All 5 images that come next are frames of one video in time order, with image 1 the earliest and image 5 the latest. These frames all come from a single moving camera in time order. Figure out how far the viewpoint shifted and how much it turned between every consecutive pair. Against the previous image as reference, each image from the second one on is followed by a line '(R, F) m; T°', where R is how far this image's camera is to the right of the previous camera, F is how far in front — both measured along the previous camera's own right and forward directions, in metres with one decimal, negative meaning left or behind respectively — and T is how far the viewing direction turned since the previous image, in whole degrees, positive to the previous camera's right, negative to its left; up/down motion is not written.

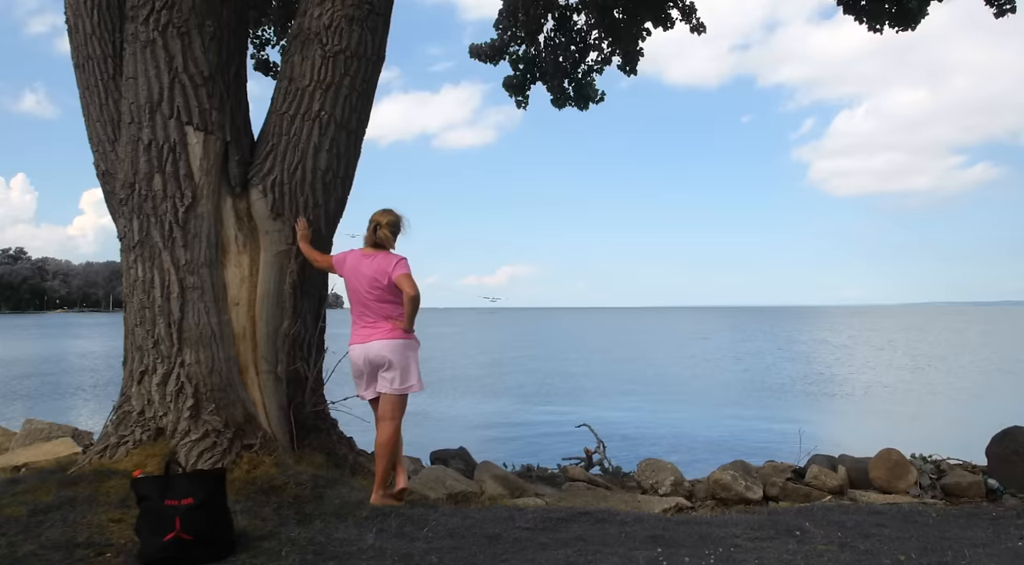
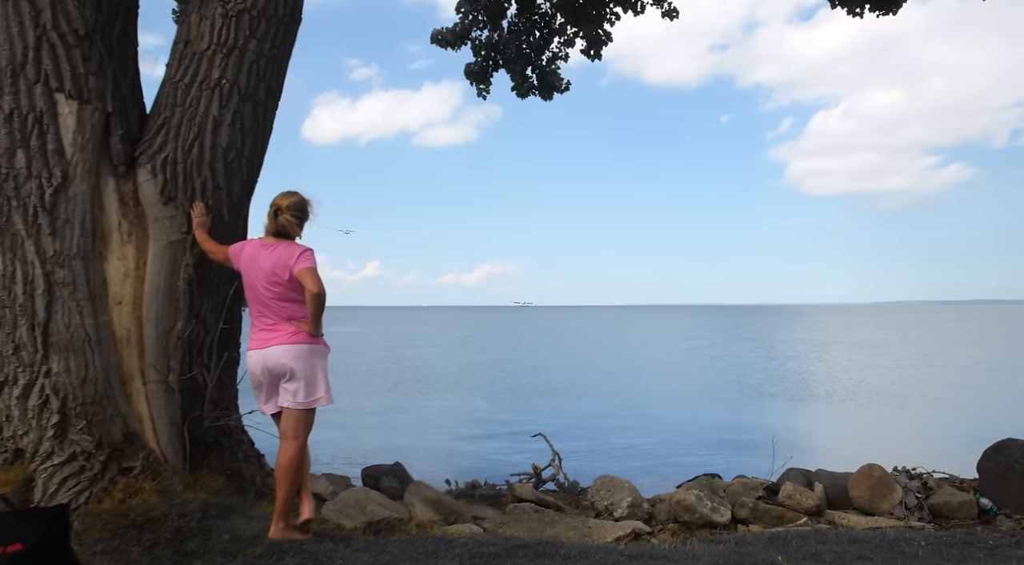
(+0.3, +0.6) m; +2°
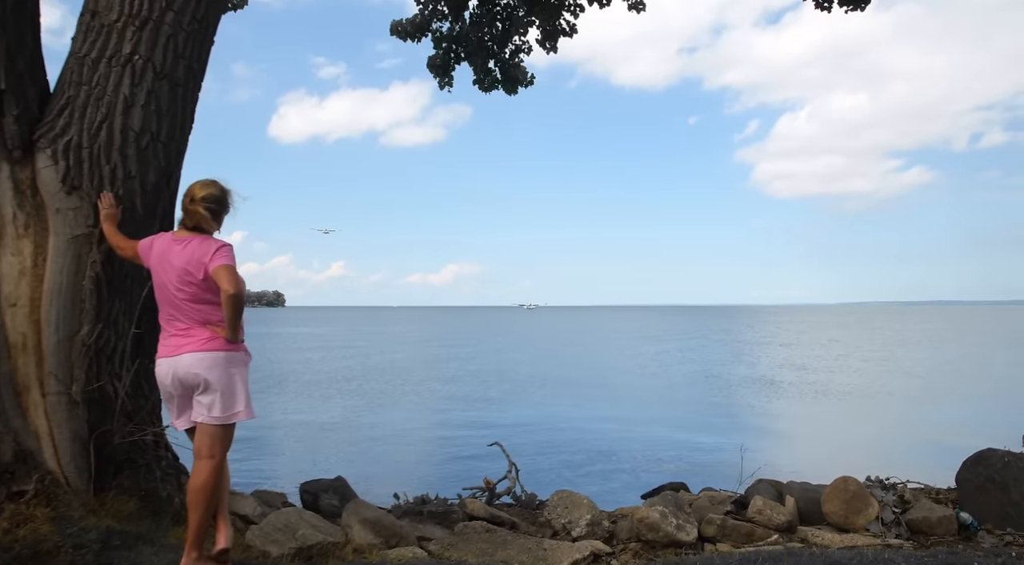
(+0.1, +0.4) m; +2°
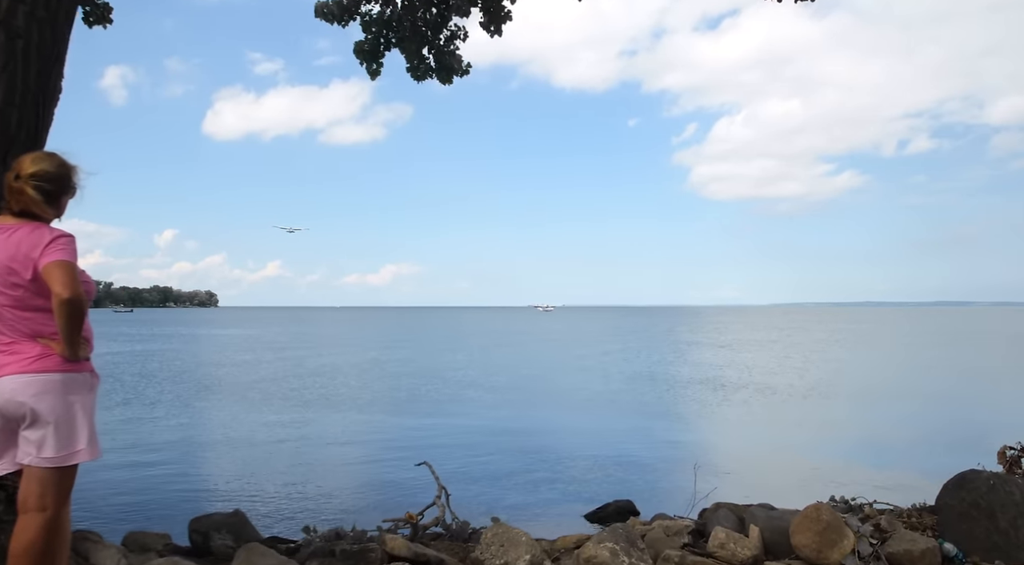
(+0.1, +0.7) m; +4°
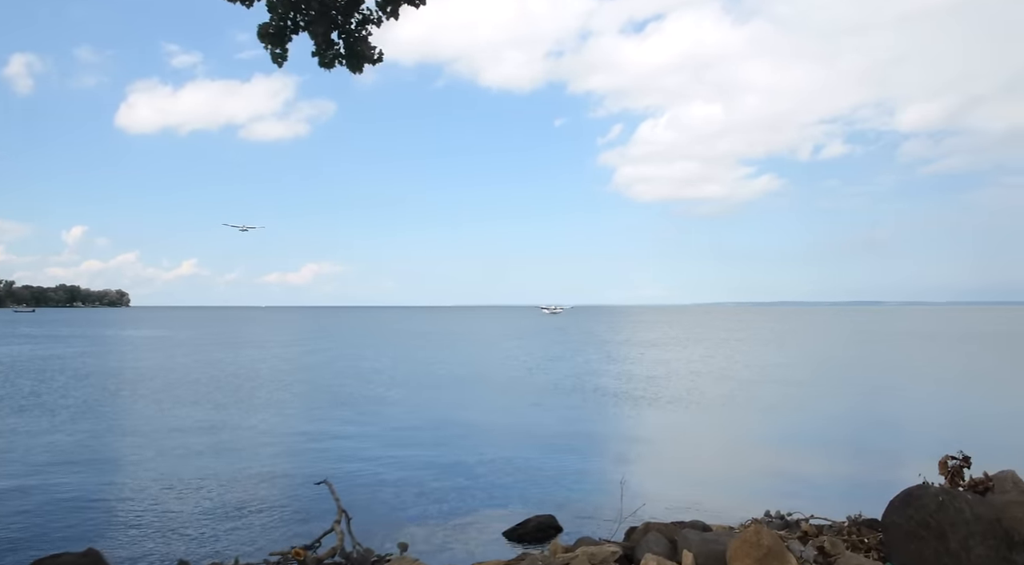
(+0.1, +0.5) m; +5°
